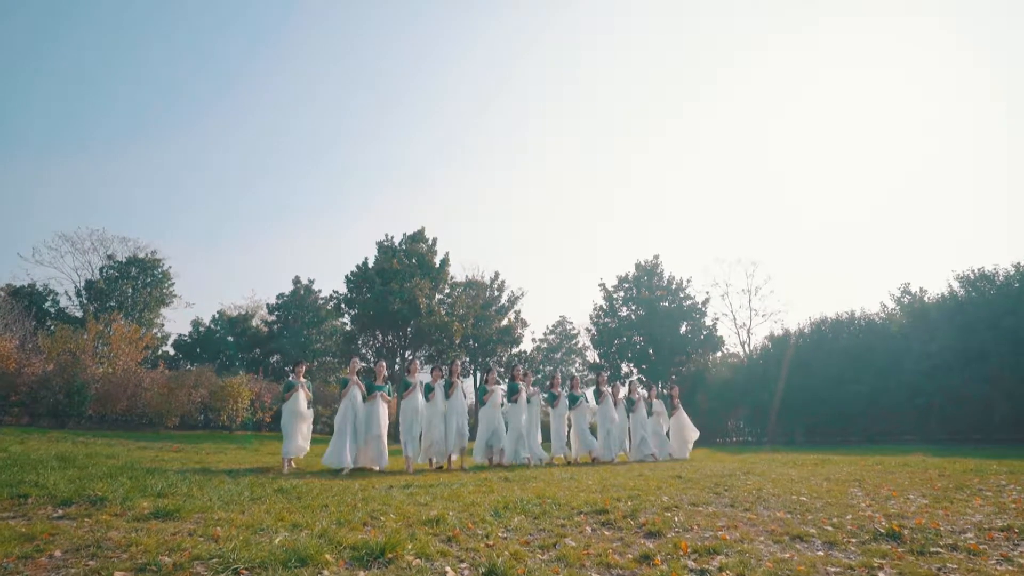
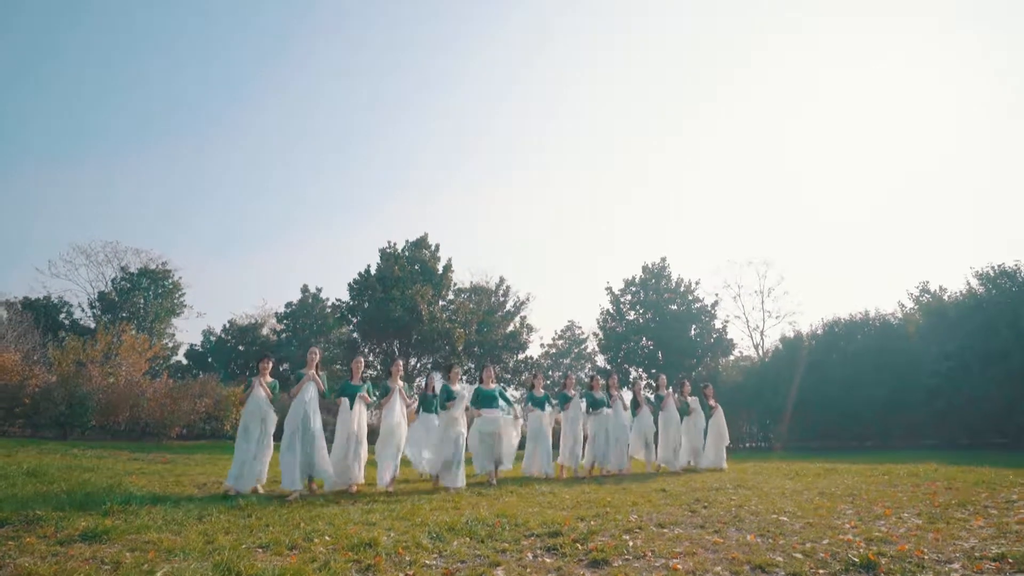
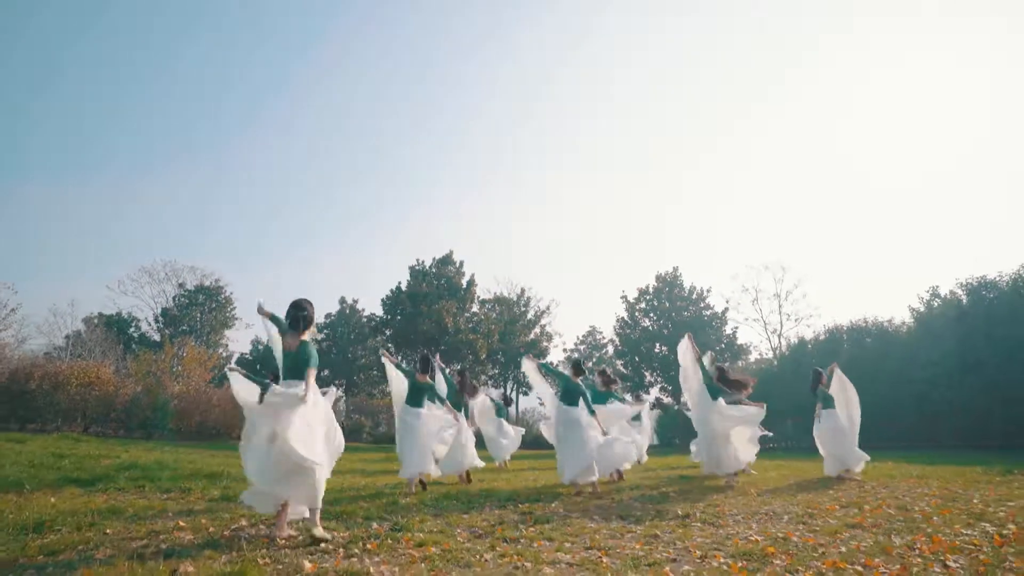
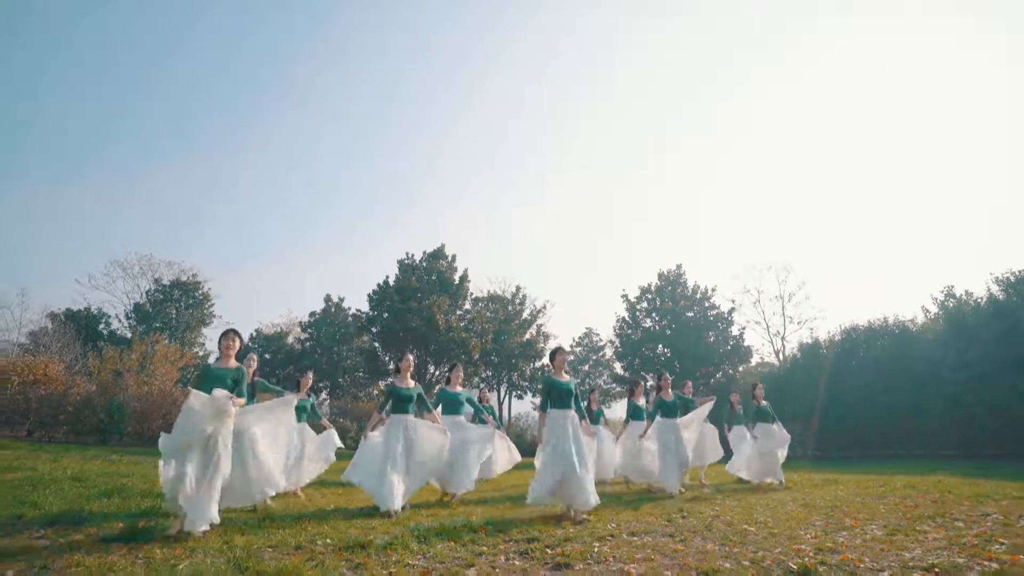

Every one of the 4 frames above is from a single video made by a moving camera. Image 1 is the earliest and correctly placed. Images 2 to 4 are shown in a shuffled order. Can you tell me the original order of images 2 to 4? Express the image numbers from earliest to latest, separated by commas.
2, 4, 3
